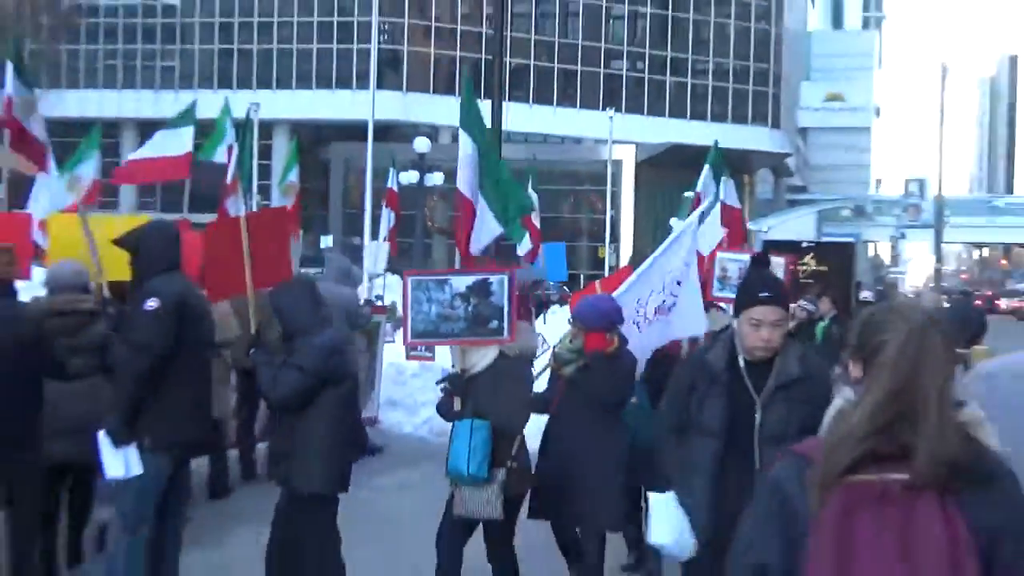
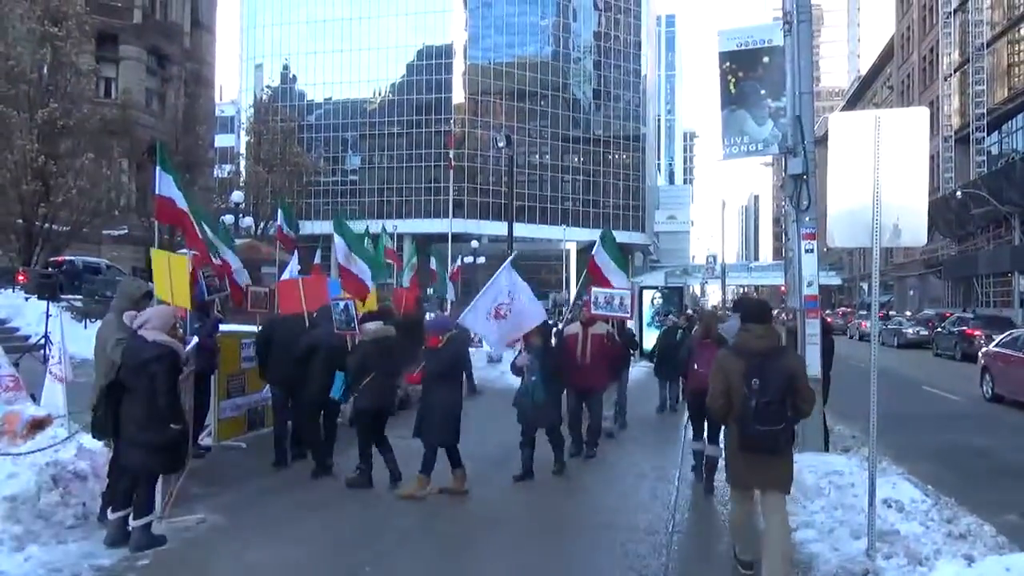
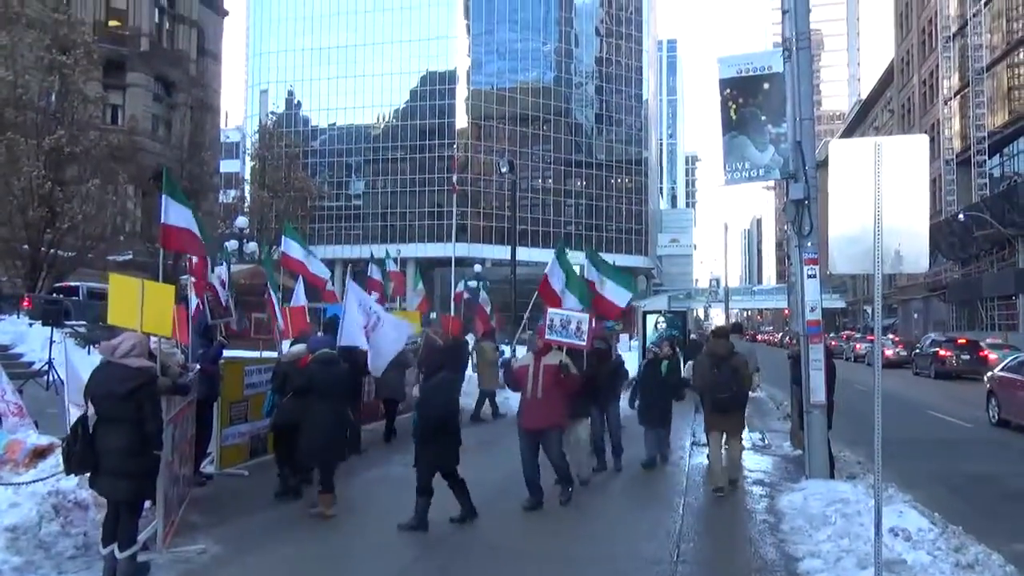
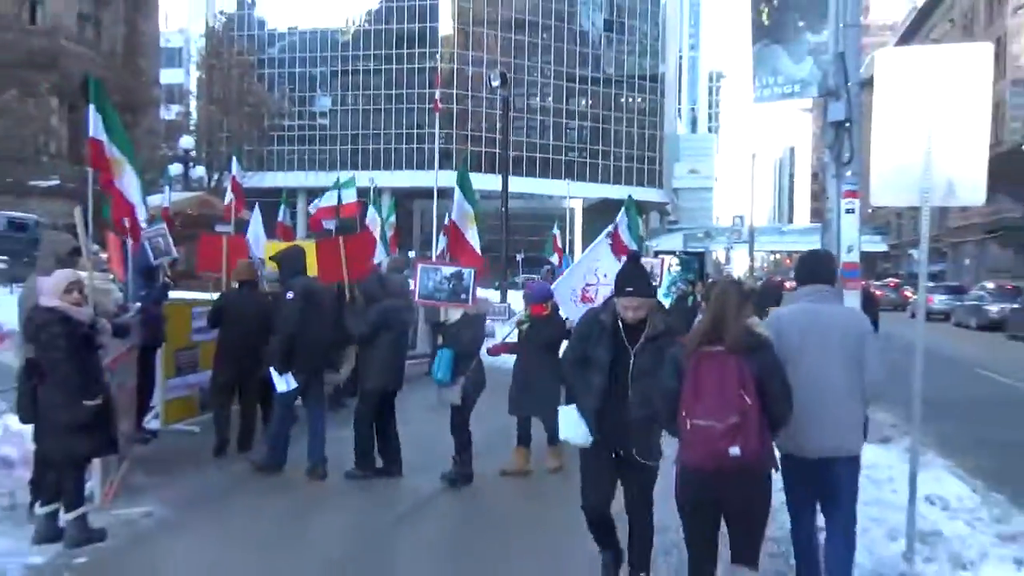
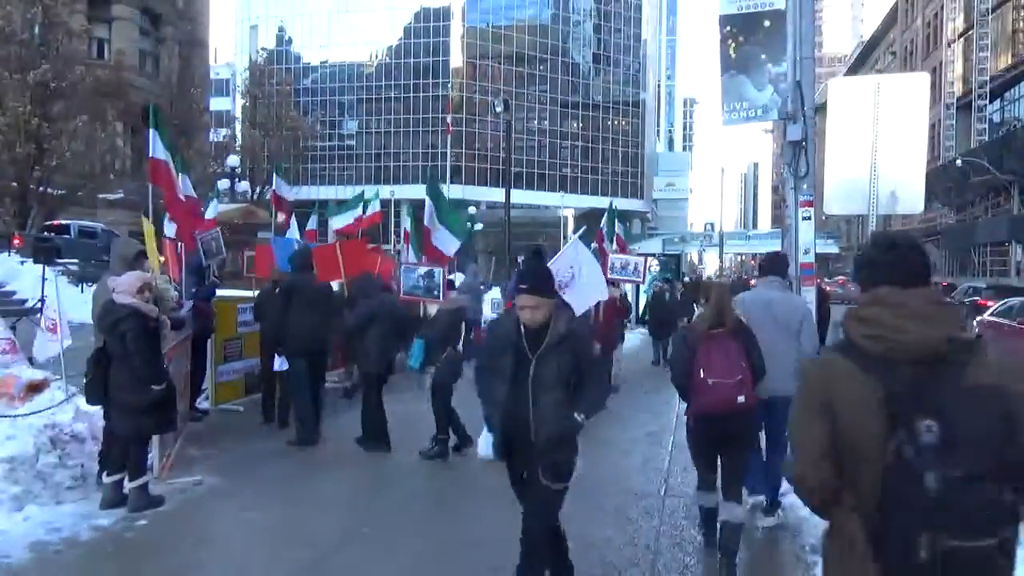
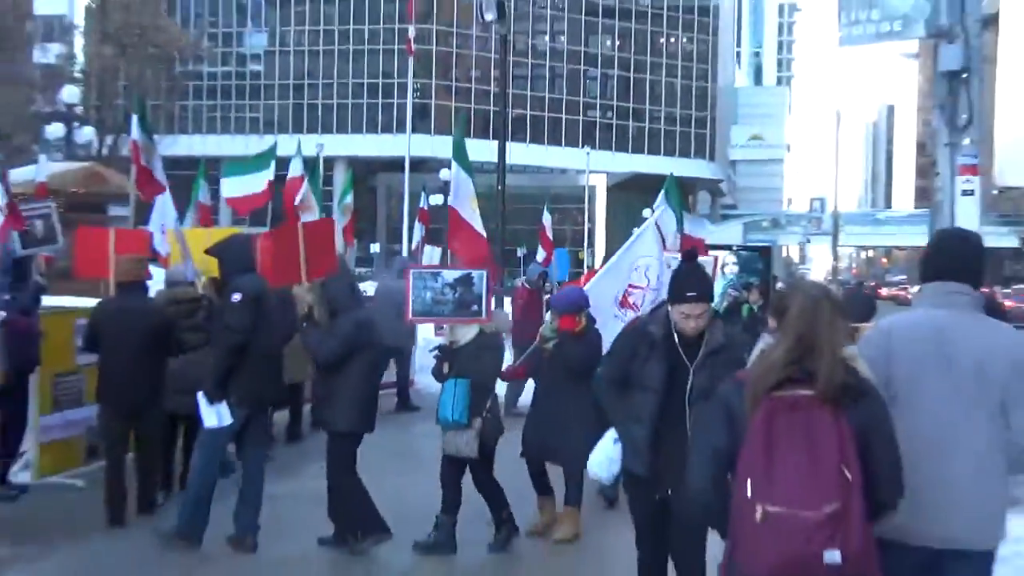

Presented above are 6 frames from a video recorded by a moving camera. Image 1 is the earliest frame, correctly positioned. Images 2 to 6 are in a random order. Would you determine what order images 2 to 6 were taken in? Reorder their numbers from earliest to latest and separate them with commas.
6, 4, 5, 2, 3
